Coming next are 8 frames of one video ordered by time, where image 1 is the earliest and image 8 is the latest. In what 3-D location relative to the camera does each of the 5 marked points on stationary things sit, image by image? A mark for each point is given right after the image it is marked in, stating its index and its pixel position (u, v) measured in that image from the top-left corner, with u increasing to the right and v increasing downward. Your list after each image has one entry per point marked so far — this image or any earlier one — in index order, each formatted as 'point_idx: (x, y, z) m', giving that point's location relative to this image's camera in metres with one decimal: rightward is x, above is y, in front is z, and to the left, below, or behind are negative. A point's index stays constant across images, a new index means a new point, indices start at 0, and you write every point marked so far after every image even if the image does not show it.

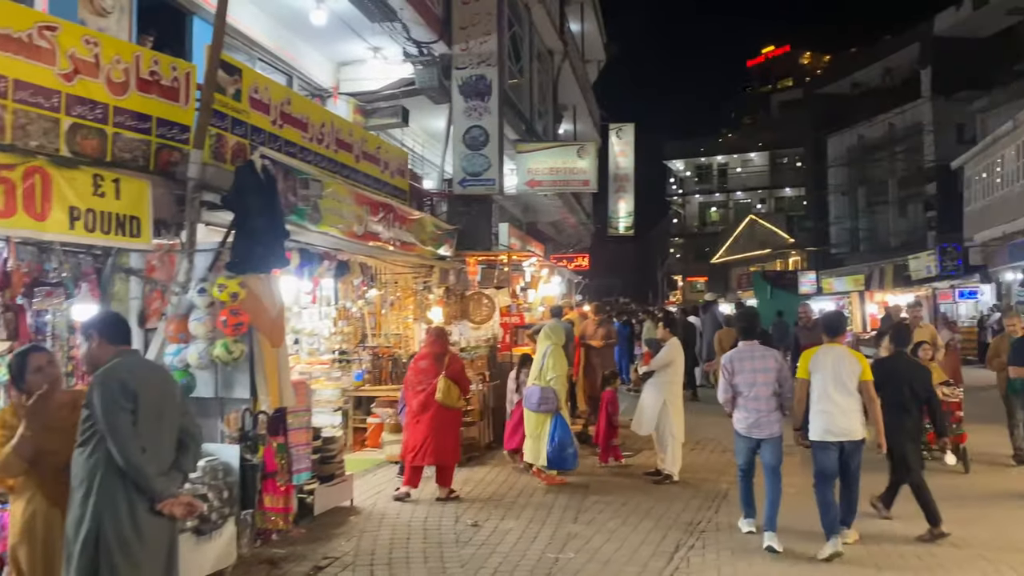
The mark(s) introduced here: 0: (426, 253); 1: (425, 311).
0: (-1.0, +0.4, +9.8) m
1: (-1.2, -0.3, +11.0) m
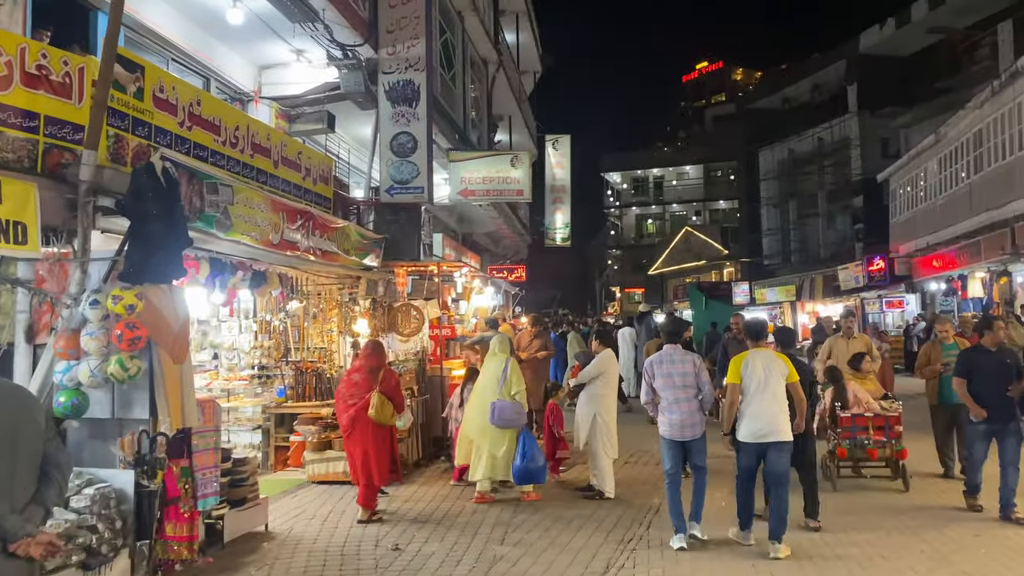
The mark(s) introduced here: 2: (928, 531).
0: (-1.8, +0.3, +9.5) m
1: (-2.1, -0.5, +10.6) m
2: (+3.3, -1.9, +6.6) m
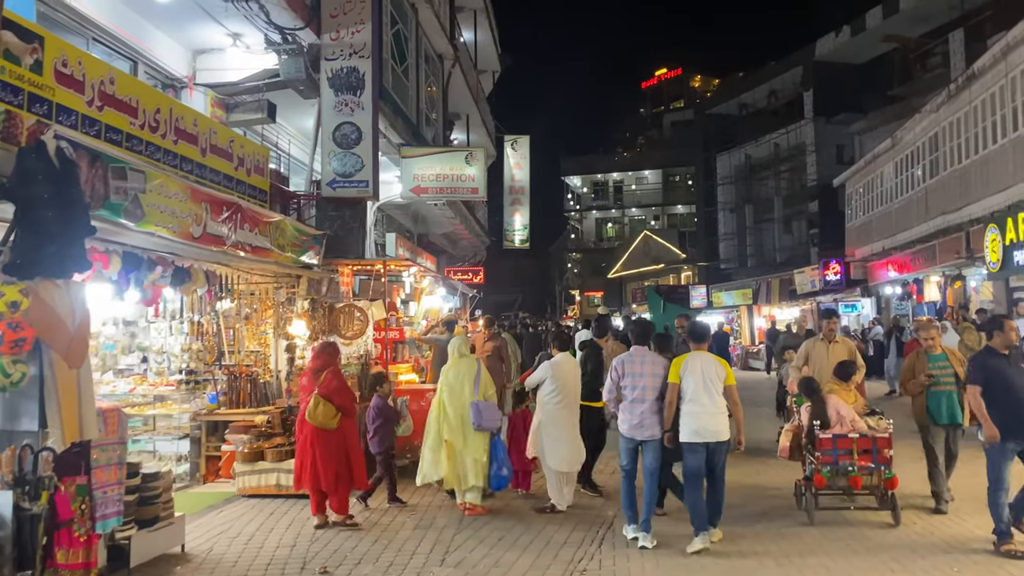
0: (-2.4, +0.3, +8.8) m
1: (-2.7, -0.4, +10.0) m
2: (+2.8, -1.9, +6.2) m
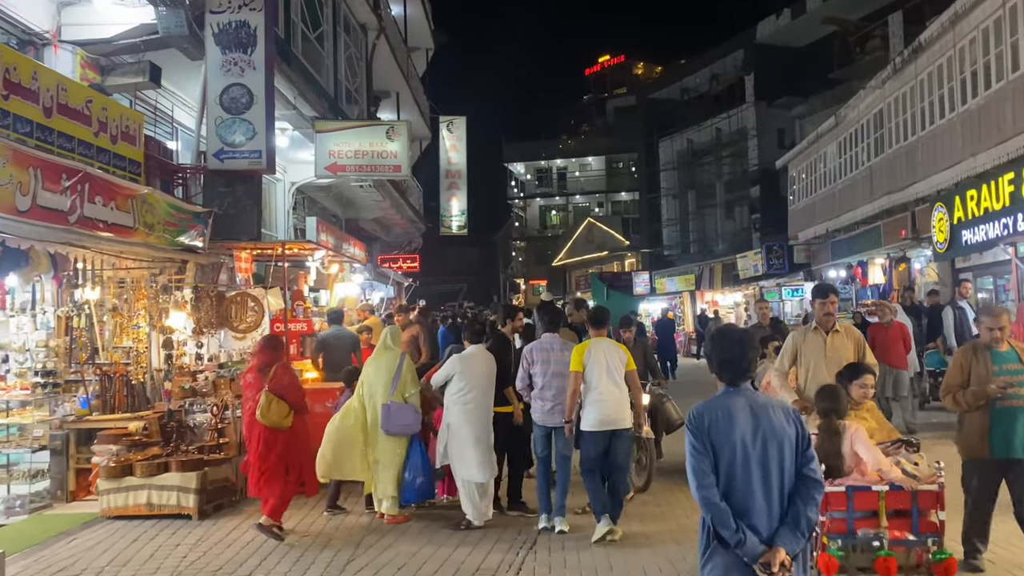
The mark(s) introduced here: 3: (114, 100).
0: (-3.2, +0.4, +7.6) m
1: (-3.6, -0.3, +8.7) m
2: (+2.2, -1.8, +5.4) m
3: (-3.7, +1.7, +7.7) m
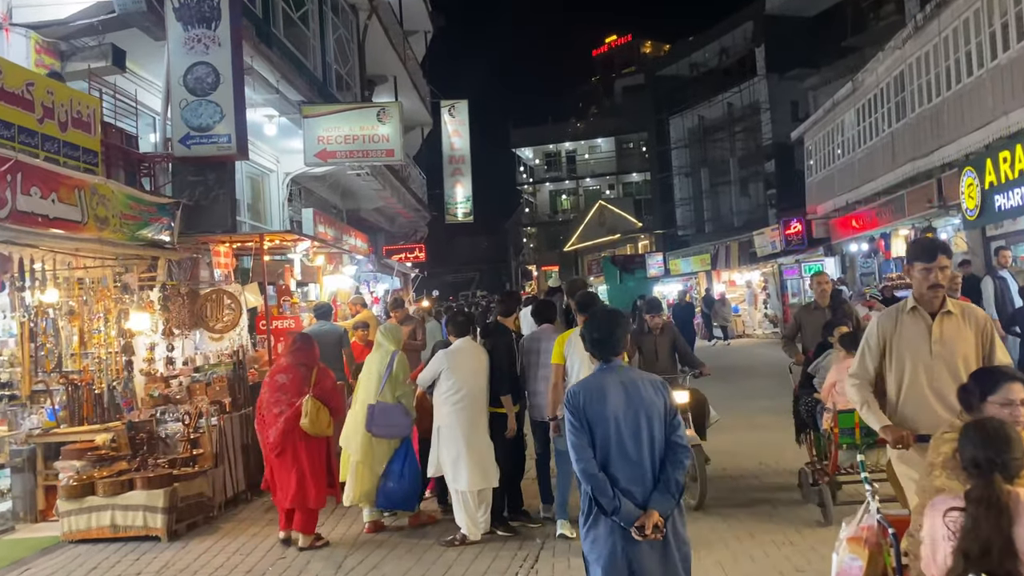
0: (-3.3, +0.4, +6.9) m
1: (-3.6, -0.3, +8.1) m
2: (+2.2, -1.6, +4.6) m
3: (-3.8, +1.7, +7.1) m
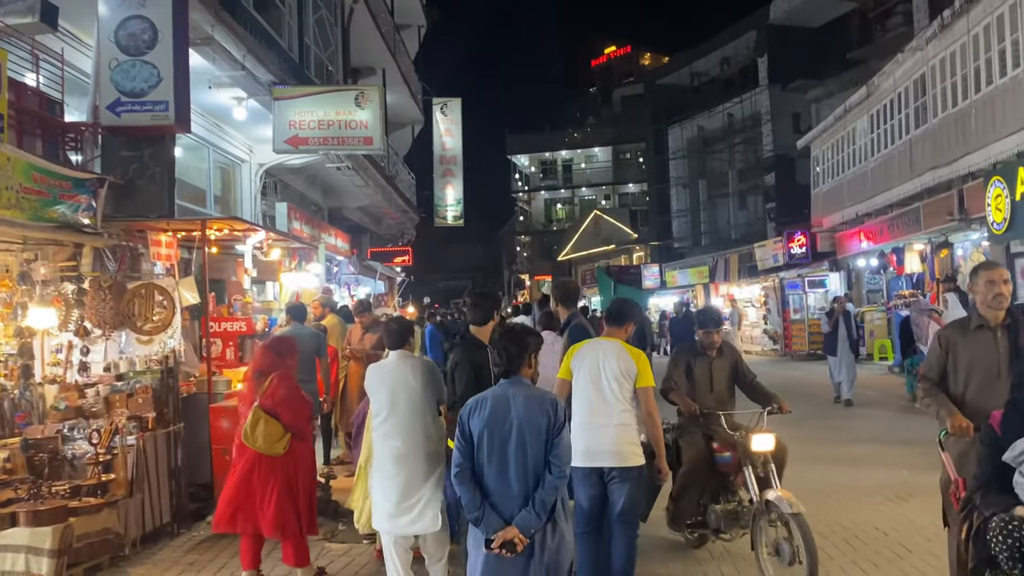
0: (-3.4, +0.5, +5.7) m
1: (-3.8, -0.2, +6.8) m
2: (+2.0, -1.7, +3.4) m
3: (-3.9, +1.8, +5.9) m
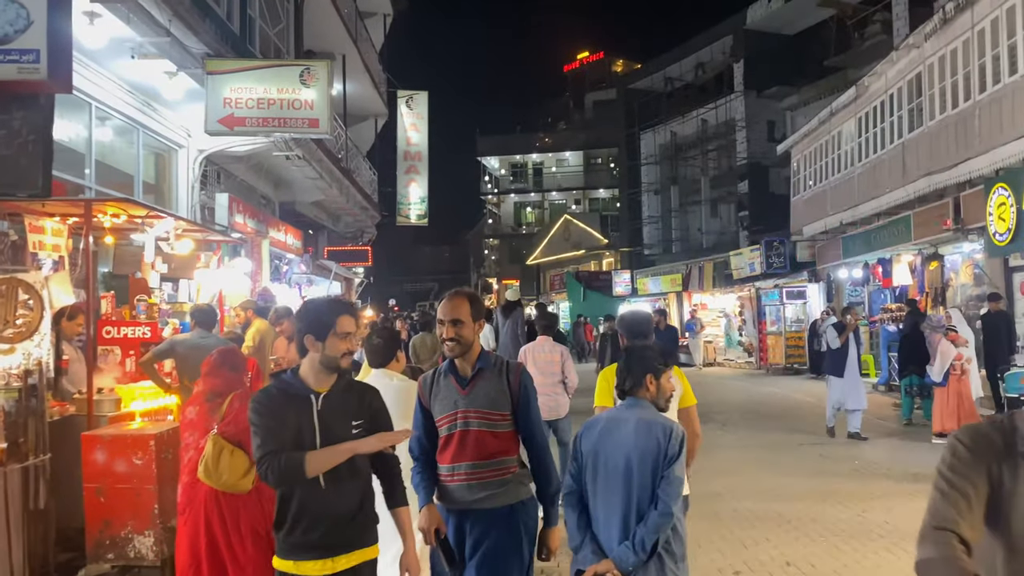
0: (-3.6, +0.5, +4.3) m
1: (-4.1, -0.2, +5.4) m
2: (+1.8, -1.7, +2.2) m
3: (-4.1, +1.9, +4.4) m
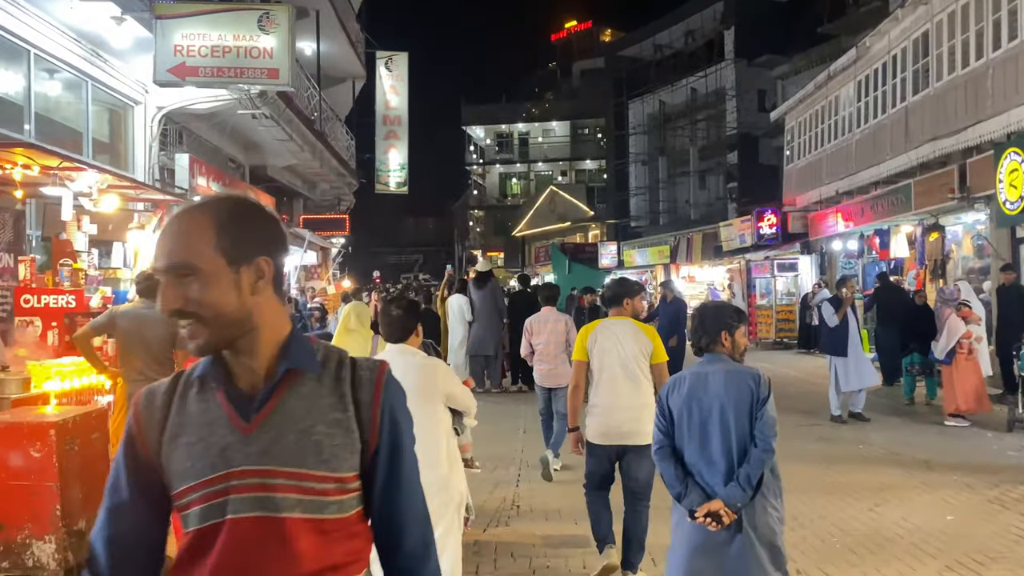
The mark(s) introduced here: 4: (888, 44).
0: (-3.8, +0.7, +3.4) m
1: (-4.3, 0.0, +4.5) m
2: (+1.7, -1.6, +1.5) m
3: (-4.2, +2.0, +3.5) m
4: (+6.8, +4.4, +15.2) m
